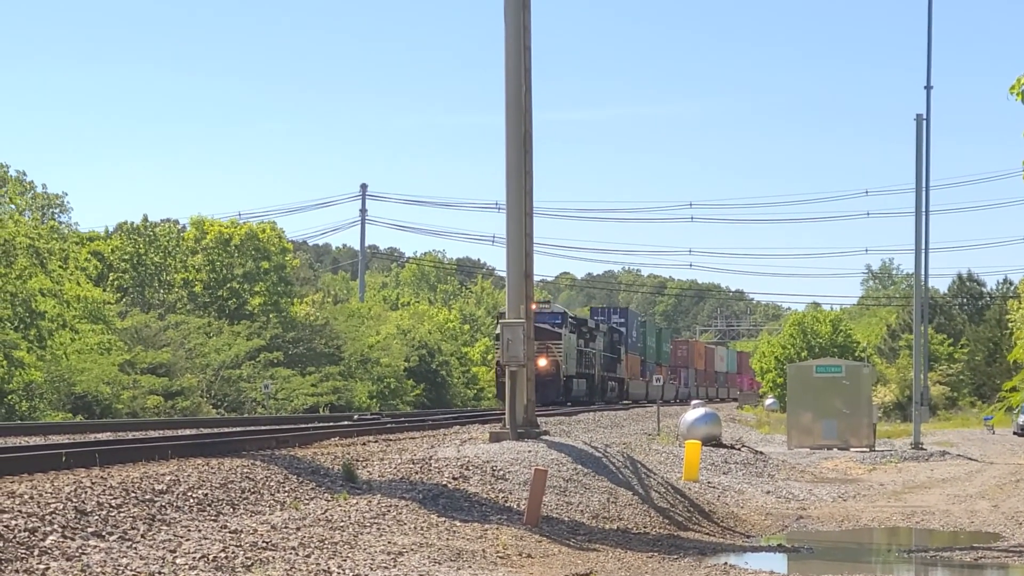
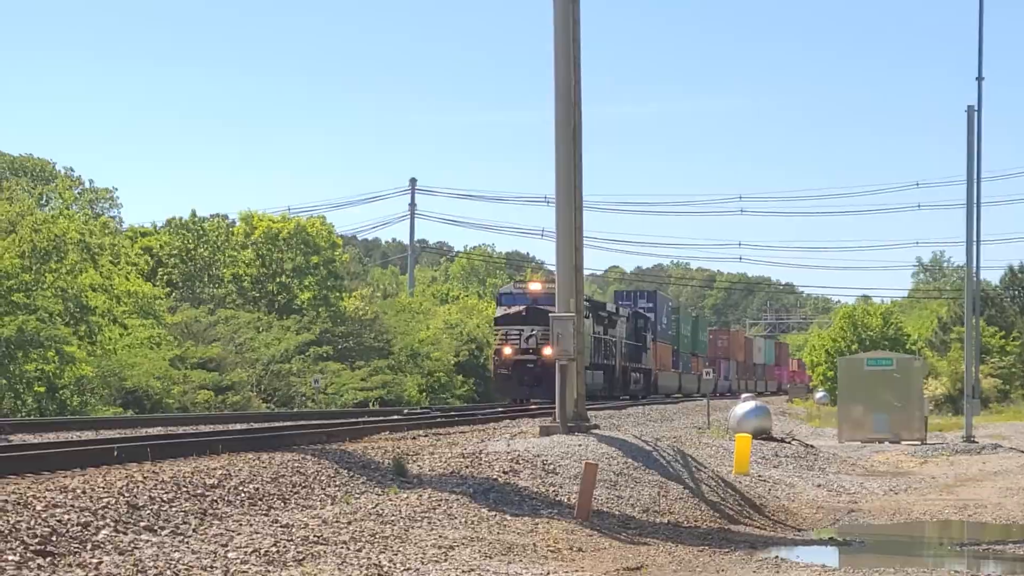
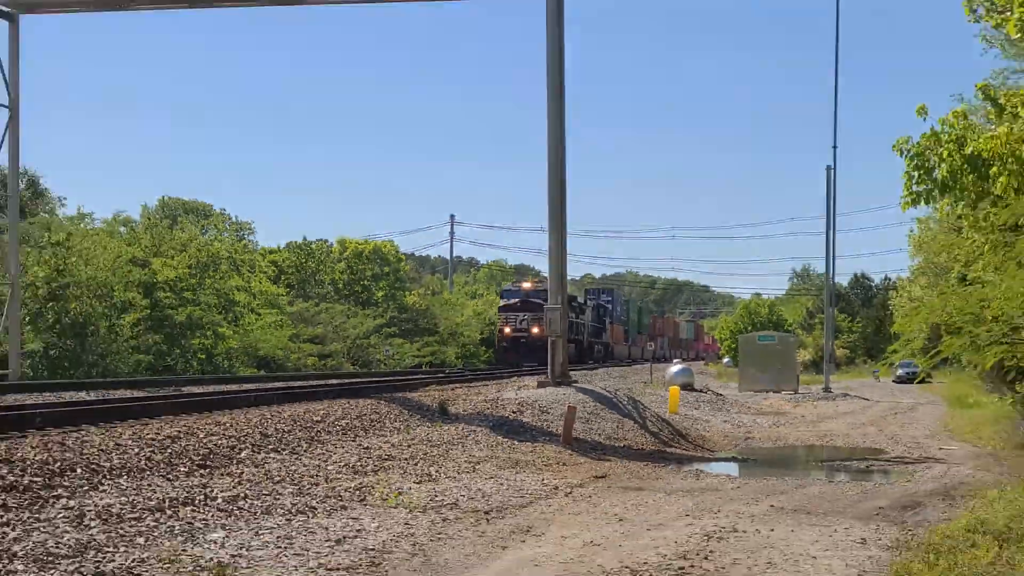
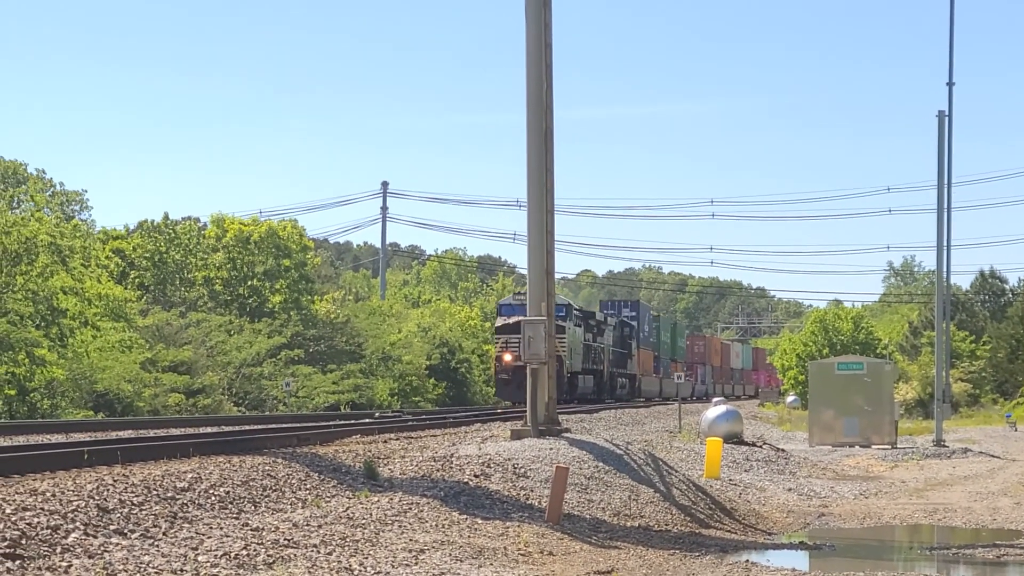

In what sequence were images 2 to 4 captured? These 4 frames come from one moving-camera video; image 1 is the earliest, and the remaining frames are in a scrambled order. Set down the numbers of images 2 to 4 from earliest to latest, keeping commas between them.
4, 2, 3
